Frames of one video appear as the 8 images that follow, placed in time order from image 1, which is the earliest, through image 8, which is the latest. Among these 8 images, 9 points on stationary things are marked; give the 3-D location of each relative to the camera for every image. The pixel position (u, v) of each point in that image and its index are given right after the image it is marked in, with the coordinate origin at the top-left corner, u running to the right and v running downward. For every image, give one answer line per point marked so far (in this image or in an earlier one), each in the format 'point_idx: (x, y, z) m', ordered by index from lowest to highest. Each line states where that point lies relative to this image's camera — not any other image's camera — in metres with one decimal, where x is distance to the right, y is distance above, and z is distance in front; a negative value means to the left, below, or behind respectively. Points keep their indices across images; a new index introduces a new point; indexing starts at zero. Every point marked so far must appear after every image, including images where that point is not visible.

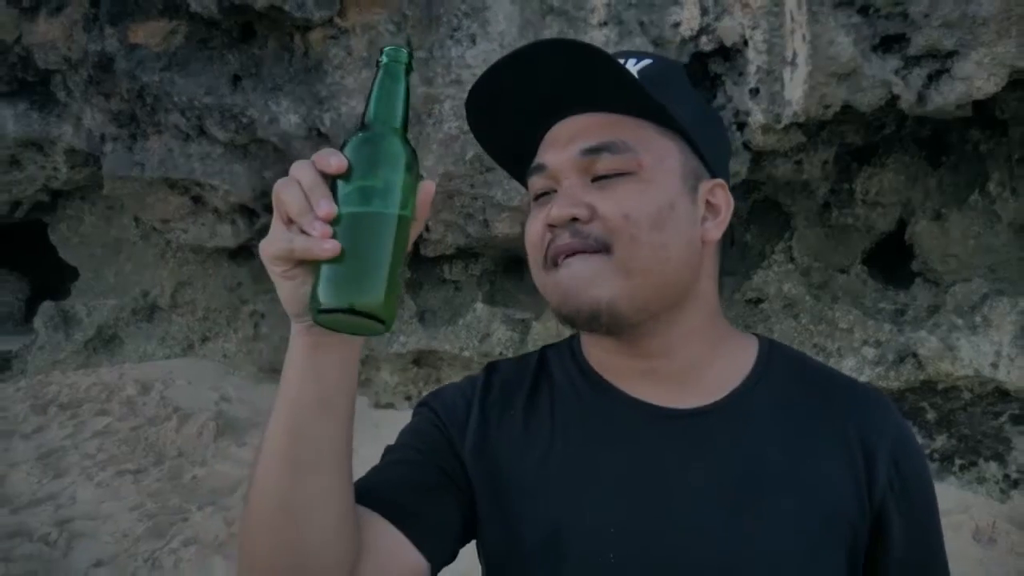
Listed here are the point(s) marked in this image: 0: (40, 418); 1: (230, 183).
0: (-1.8, -0.5, +3.7) m
1: (-1.1, +0.4, +3.7) m
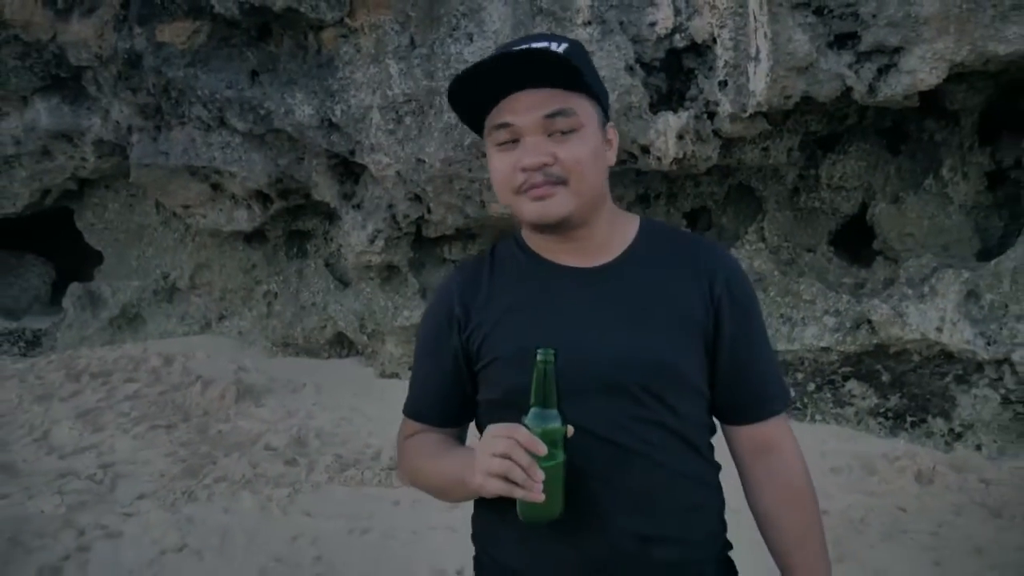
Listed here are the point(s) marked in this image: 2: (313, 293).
0: (-1.8, -0.4, +4.0) m
1: (-1.1, +0.5, +4.1) m
2: (-0.9, 0.0, +4.4) m
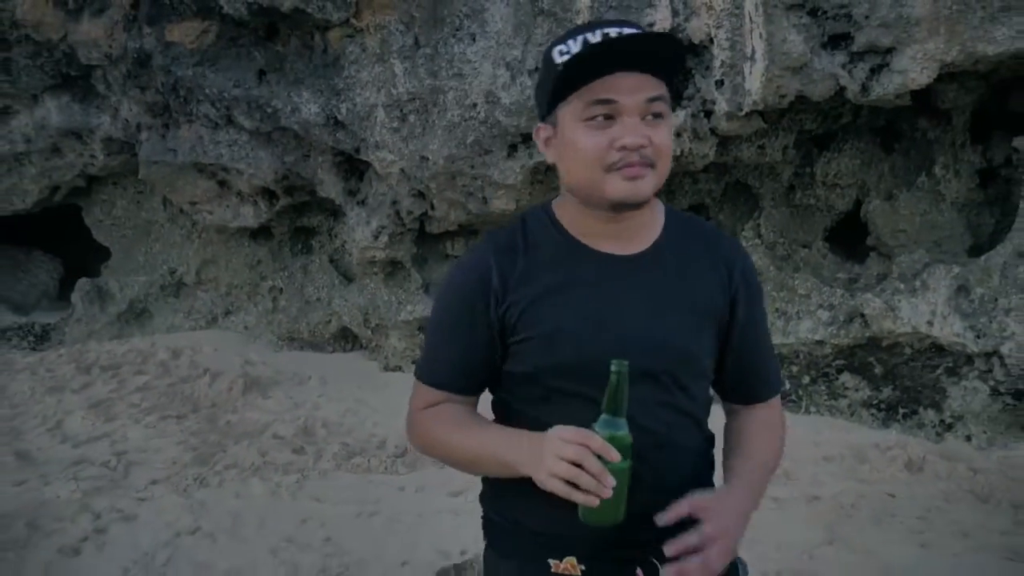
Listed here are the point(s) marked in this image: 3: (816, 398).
0: (-1.8, -0.4, +4.1) m
1: (-1.1, +0.5, +4.1) m
2: (-0.9, 0.0, +4.5) m
3: (+1.2, -0.4, +3.7) m
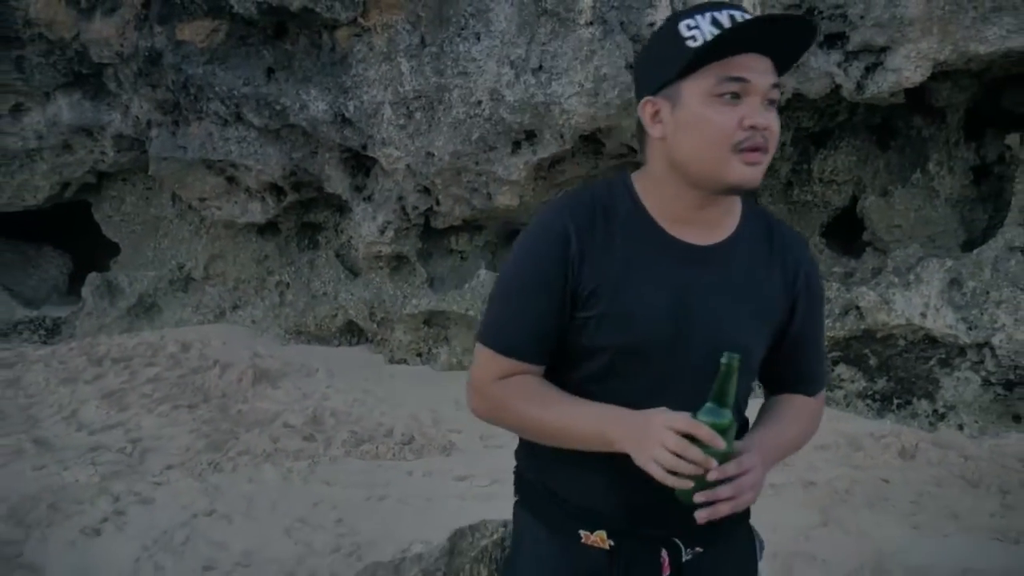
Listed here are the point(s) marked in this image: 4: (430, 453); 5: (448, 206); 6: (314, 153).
0: (-1.8, -0.3, +4.2) m
1: (-1.1, +0.5, +4.2) m
2: (-0.9, 0.0, +4.6) m
3: (+1.2, -0.4, +3.8) m
4: (-0.3, -0.5, +3.0) m
5: (-0.3, +0.3, +3.9) m
6: (-0.9, +0.6, +4.2) m
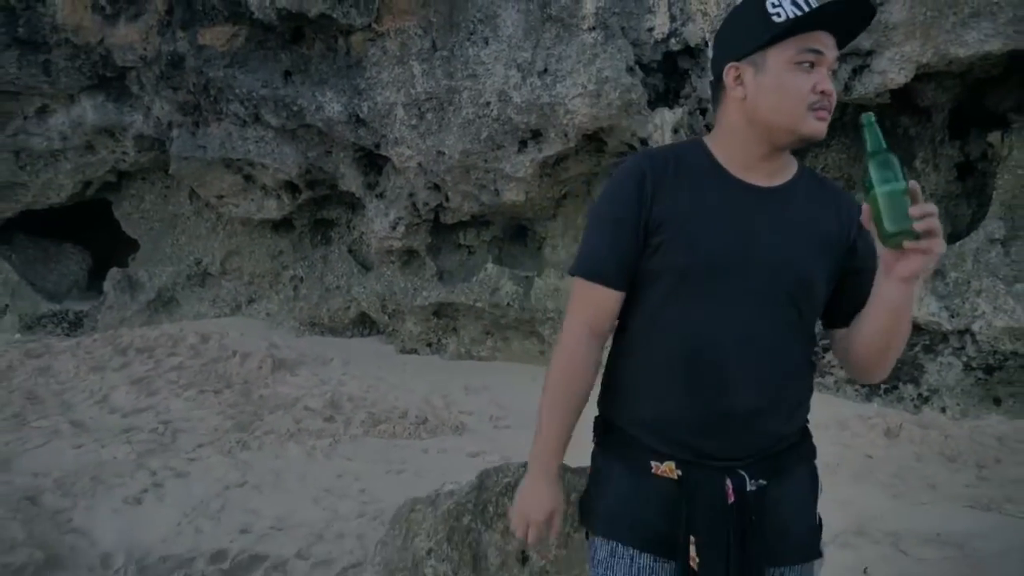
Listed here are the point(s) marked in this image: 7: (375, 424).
0: (-1.8, -0.3, +4.4) m
1: (-1.1, +0.6, +4.4) m
2: (-0.9, +0.1, +4.8) m
3: (+1.2, -0.4, +4.0) m
4: (-0.2, -0.5, +3.2) m
5: (-0.2, +0.4, +4.1) m
6: (-0.8, +0.6, +4.4) m
7: (-0.5, -0.5, +3.3) m
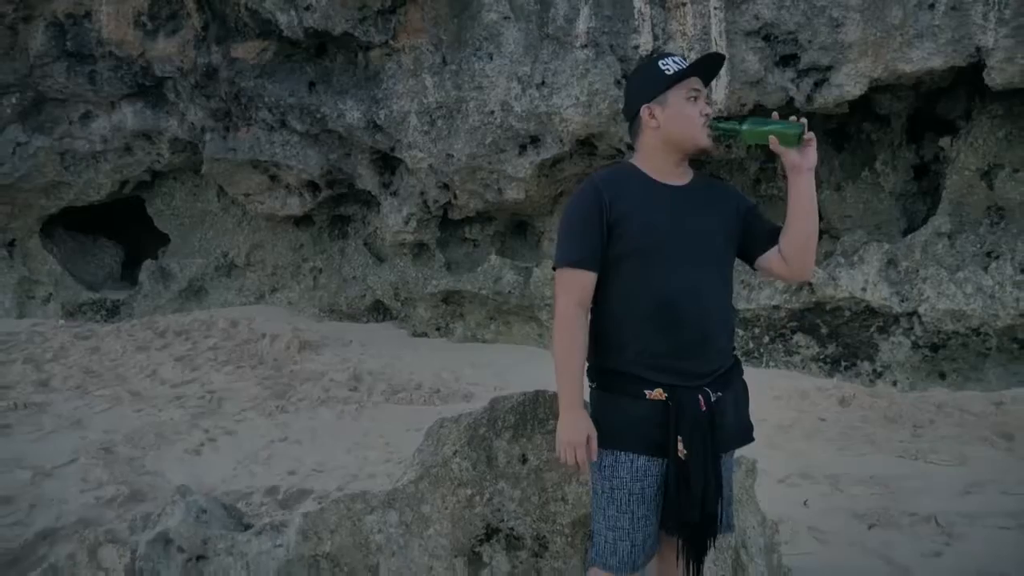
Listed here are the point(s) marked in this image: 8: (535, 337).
0: (-1.8, -0.3, +4.9) m
1: (-1.1, +0.6, +4.9) m
2: (-0.9, +0.1, +5.3) m
3: (+1.2, -0.3, +4.4) m
4: (-0.2, -0.4, +3.7) m
5: (-0.2, +0.4, +4.6) m
6: (-0.8, +0.7, +4.9) m
7: (-0.5, -0.4, +3.8) m
8: (+0.1, -0.2, +4.8) m
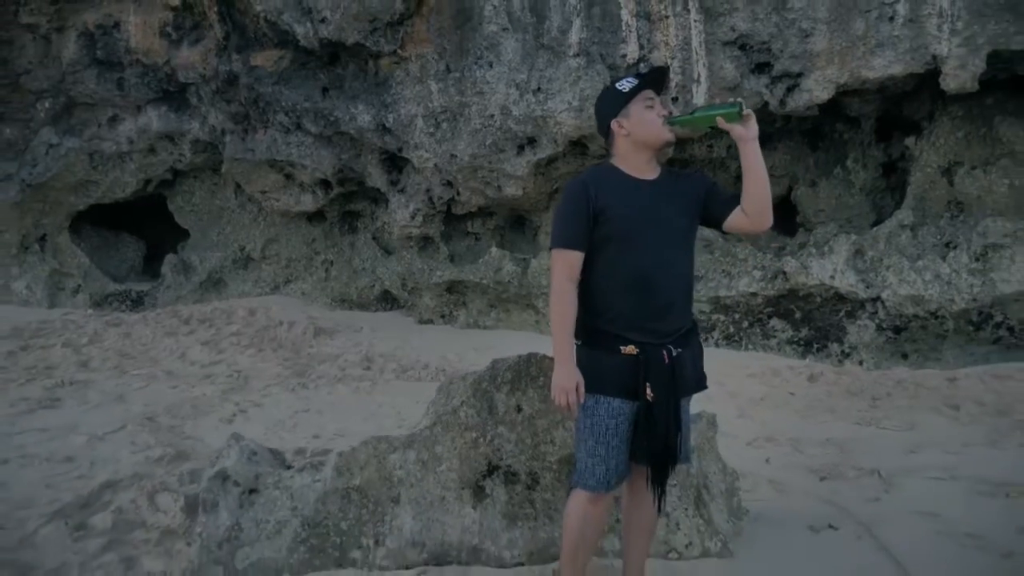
0: (-1.8, -0.2, +5.3) m
1: (-1.1, +0.7, +5.3) m
2: (-0.9, +0.2, +5.7) m
3: (+1.2, -0.2, +4.8) m
4: (-0.2, -0.4, +4.1) m
5: (-0.2, +0.5, +5.0) m
6: (-0.8, +0.7, +5.3) m
7: (-0.5, -0.4, +4.2) m
8: (+0.1, -0.2, +5.2) m
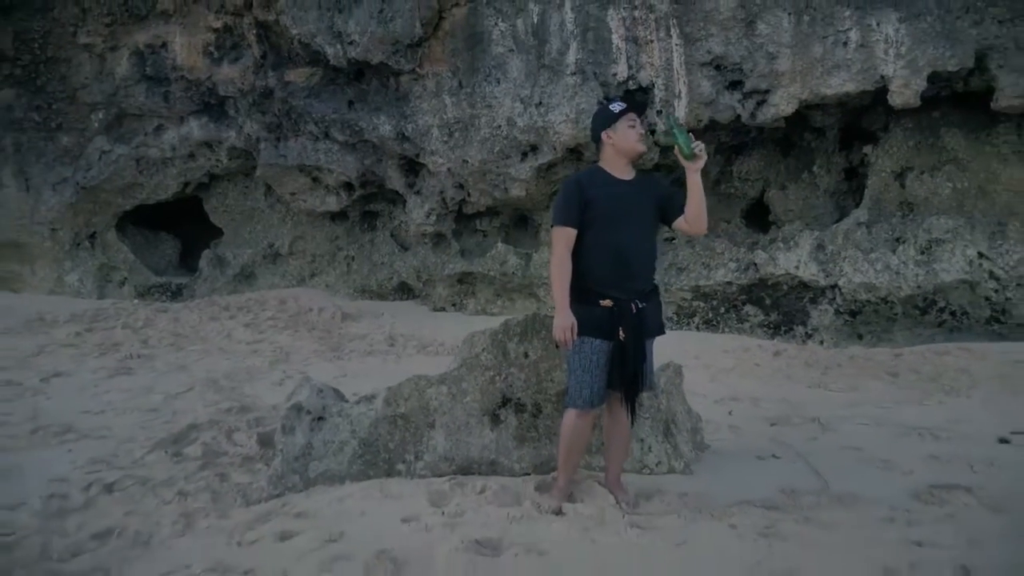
0: (-1.8, -0.1, +5.9) m
1: (-1.0, +0.7, +5.9) m
2: (-0.8, +0.2, +6.3) m
3: (+1.2, -0.2, +5.5) m
4: (-0.2, -0.3, +4.8) m
5: (-0.2, +0.5, +5.7) m
6: (-0.8, +0.8, +5.9) m
7: (-0.4, -0.3, +4.8) m
8: (+0.1, -0.1, +5.9) m
